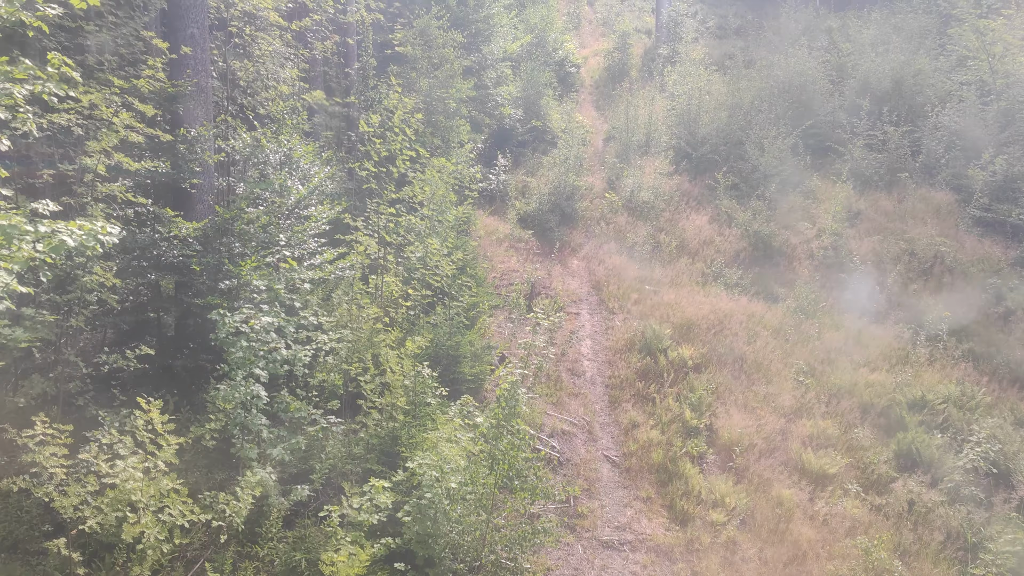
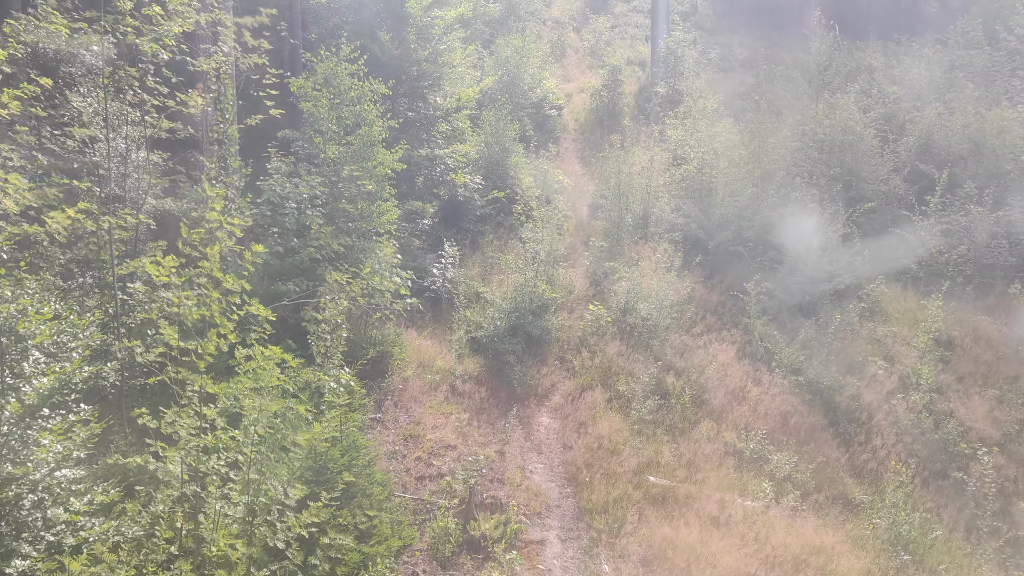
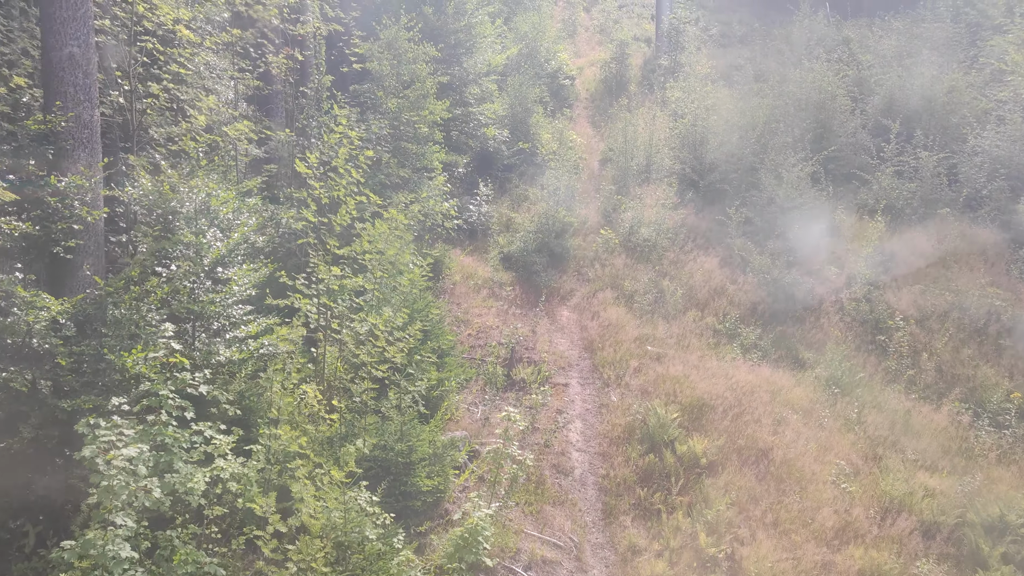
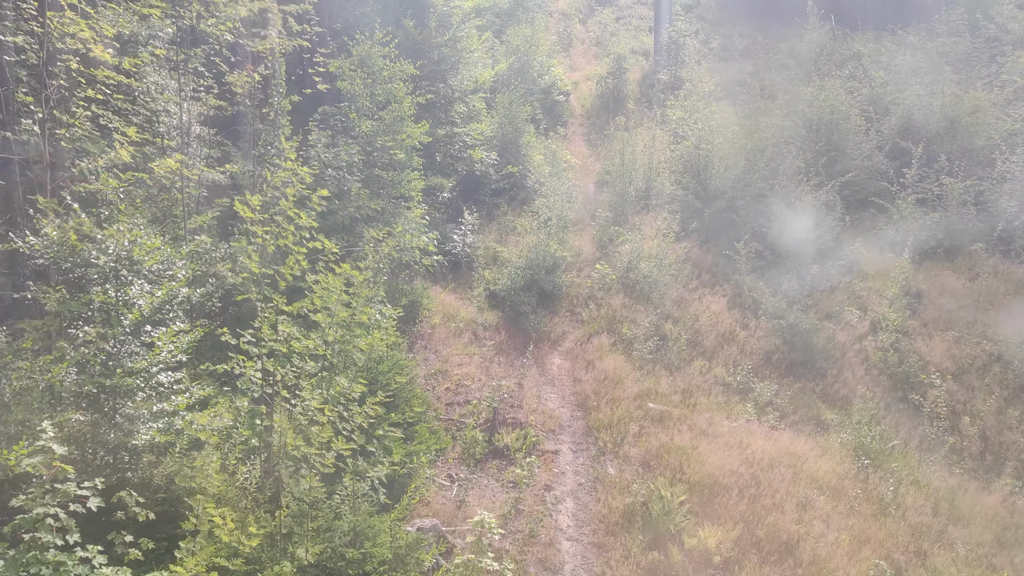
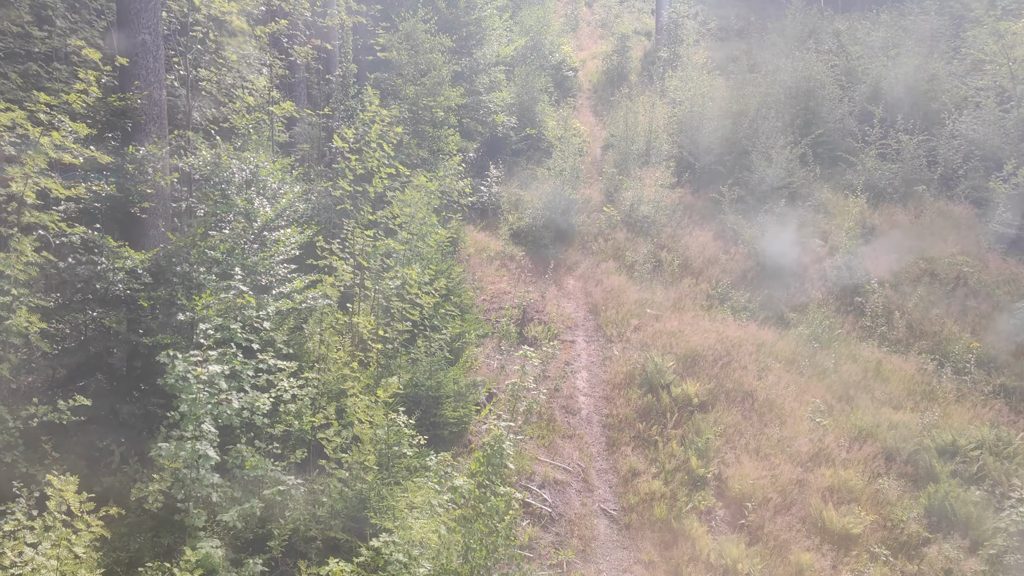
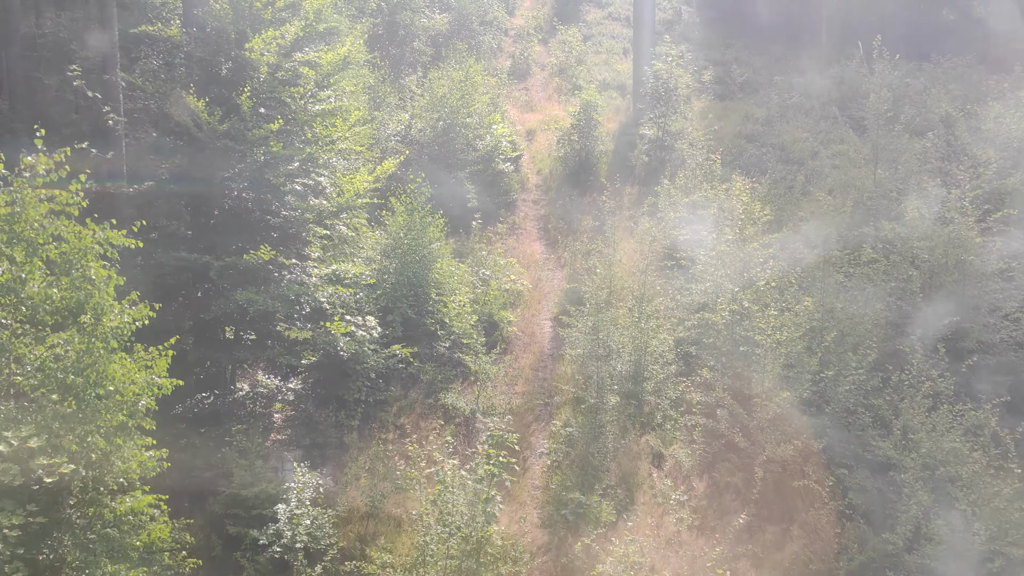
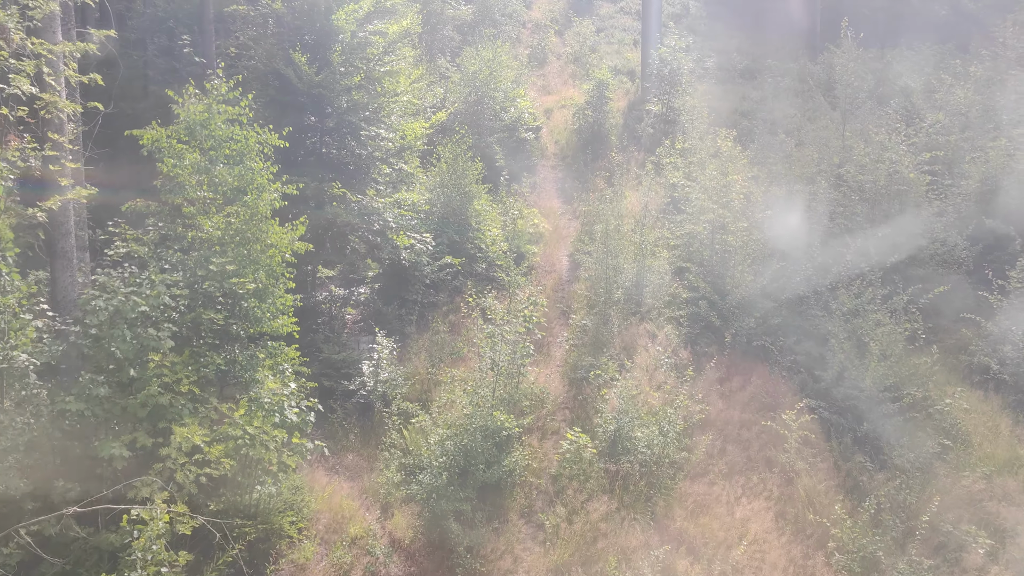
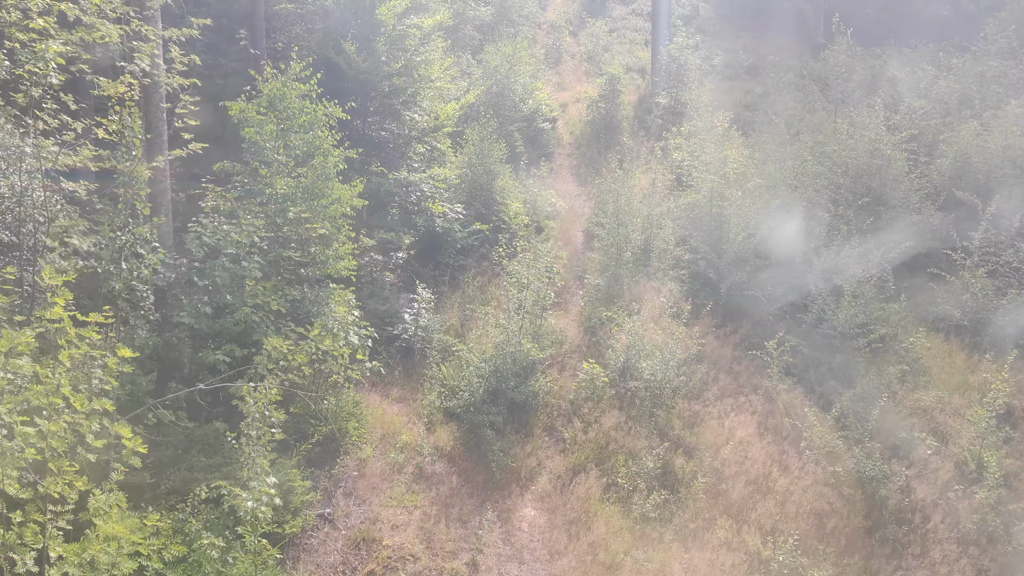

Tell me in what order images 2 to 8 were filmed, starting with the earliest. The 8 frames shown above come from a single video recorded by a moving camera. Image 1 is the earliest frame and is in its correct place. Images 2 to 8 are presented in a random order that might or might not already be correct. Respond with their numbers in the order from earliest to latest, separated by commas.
5, 3, 4, 2, 8, 7, 6
